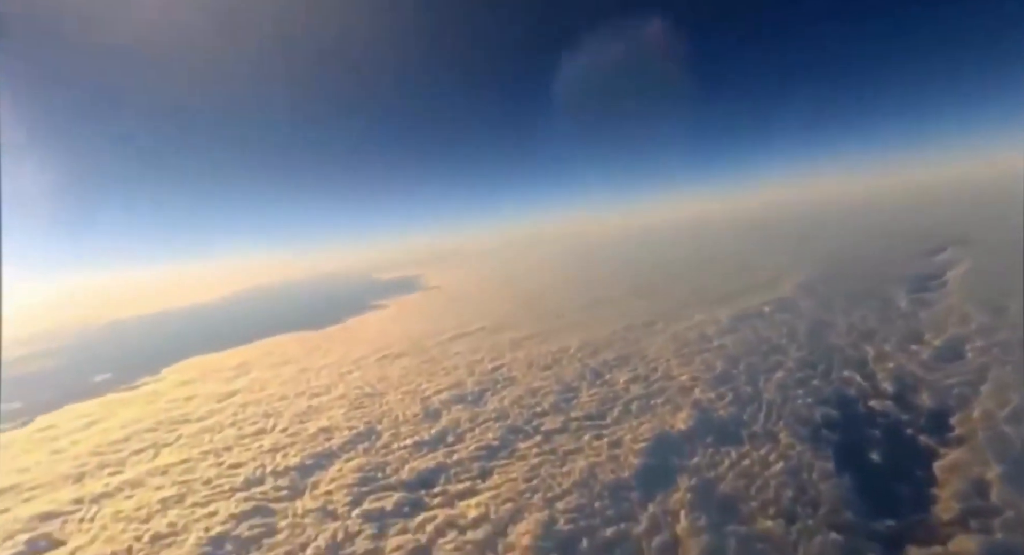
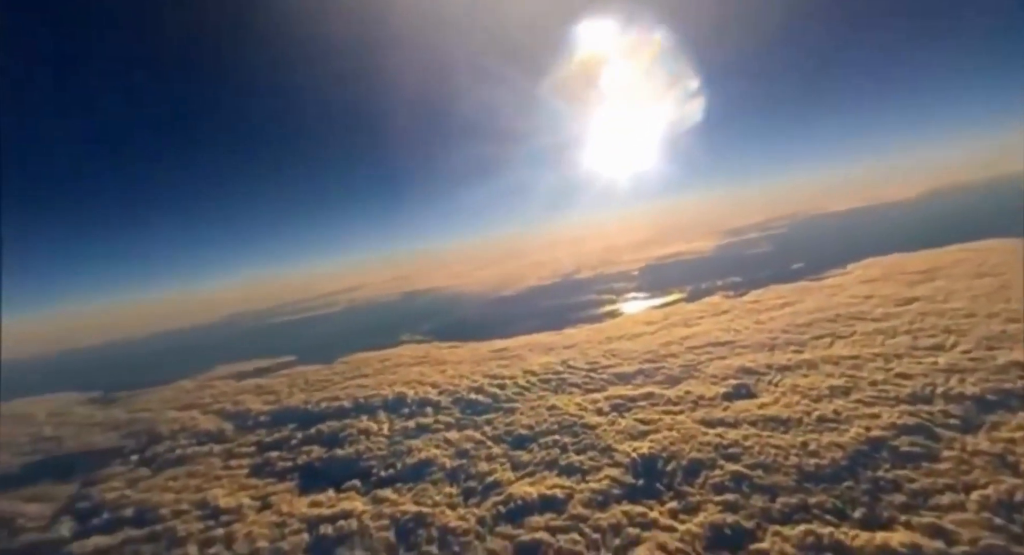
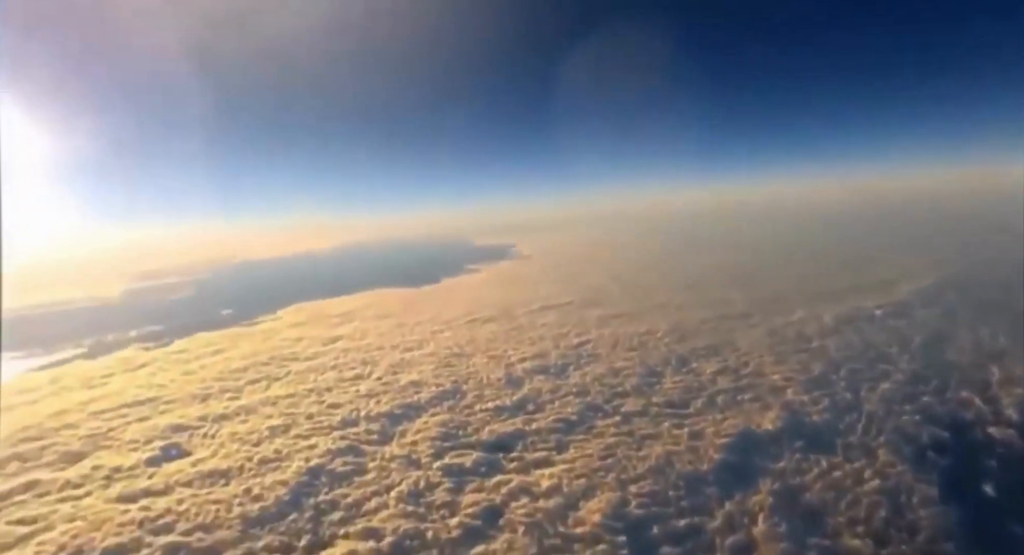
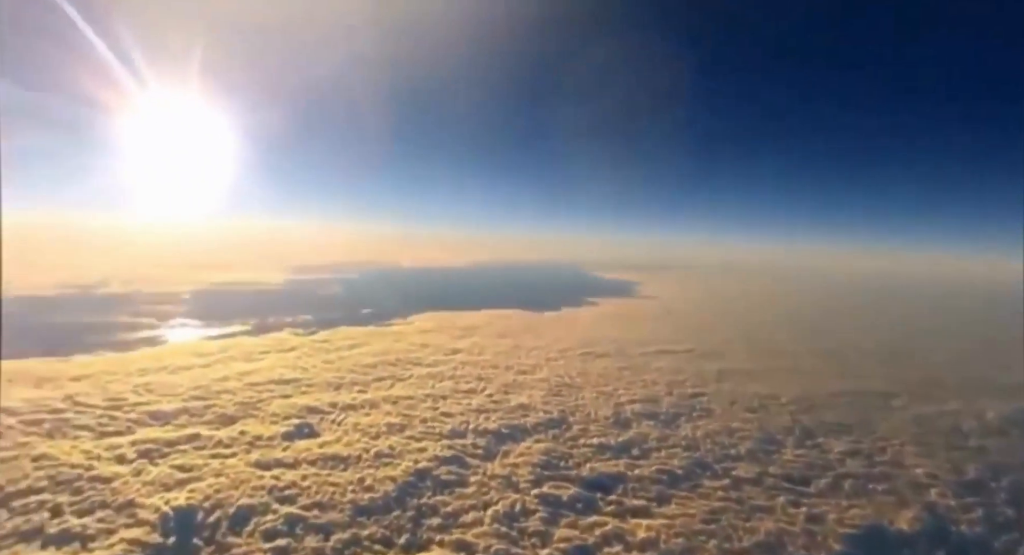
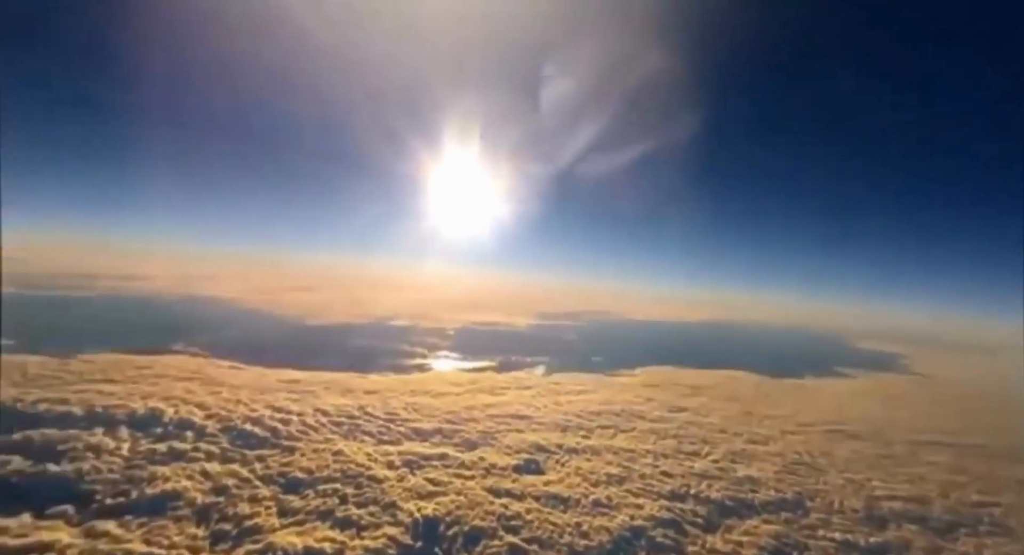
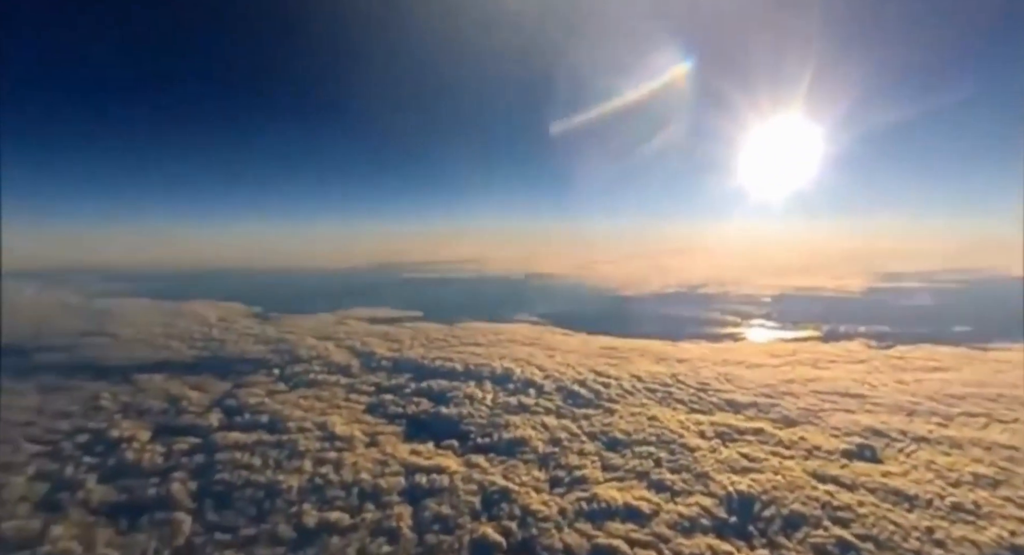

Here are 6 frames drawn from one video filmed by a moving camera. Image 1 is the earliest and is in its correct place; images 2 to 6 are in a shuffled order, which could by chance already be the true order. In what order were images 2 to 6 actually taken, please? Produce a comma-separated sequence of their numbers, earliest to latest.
3, 4, 5, 2, 6
